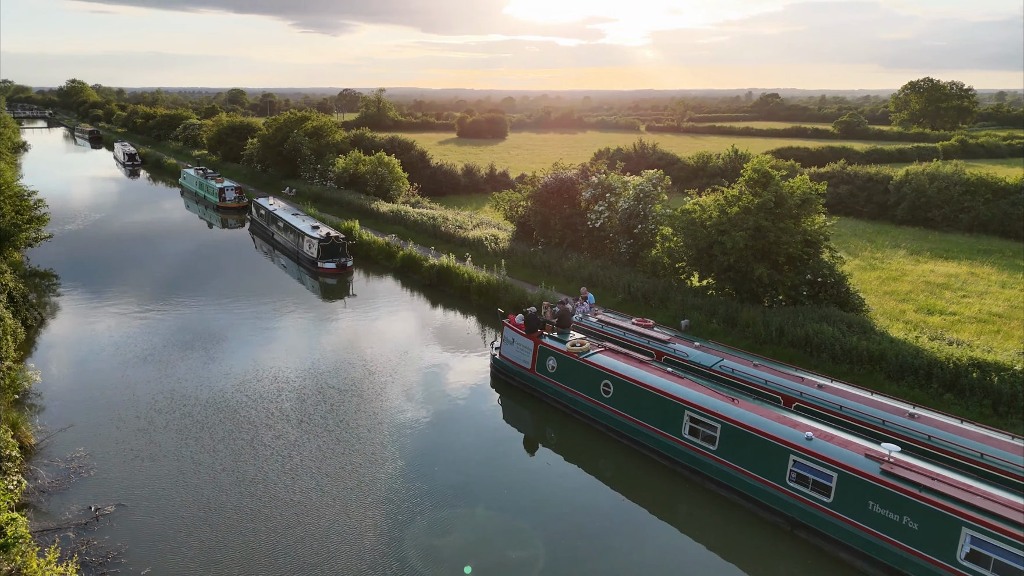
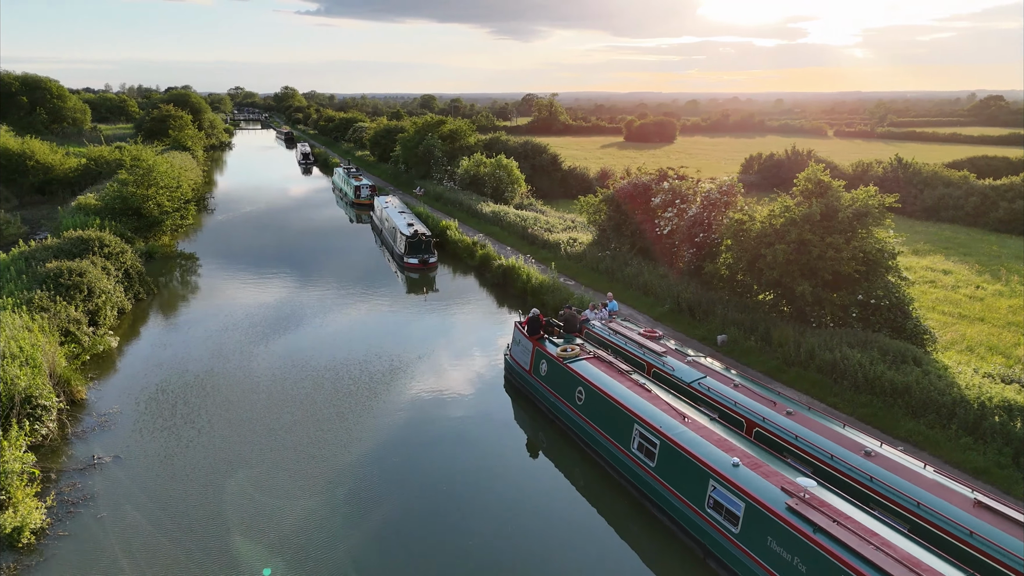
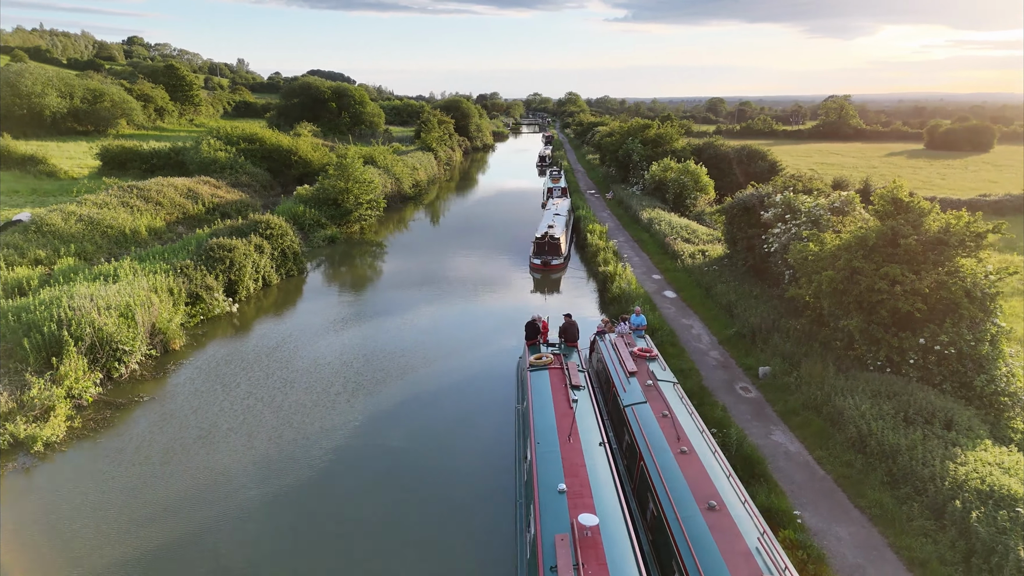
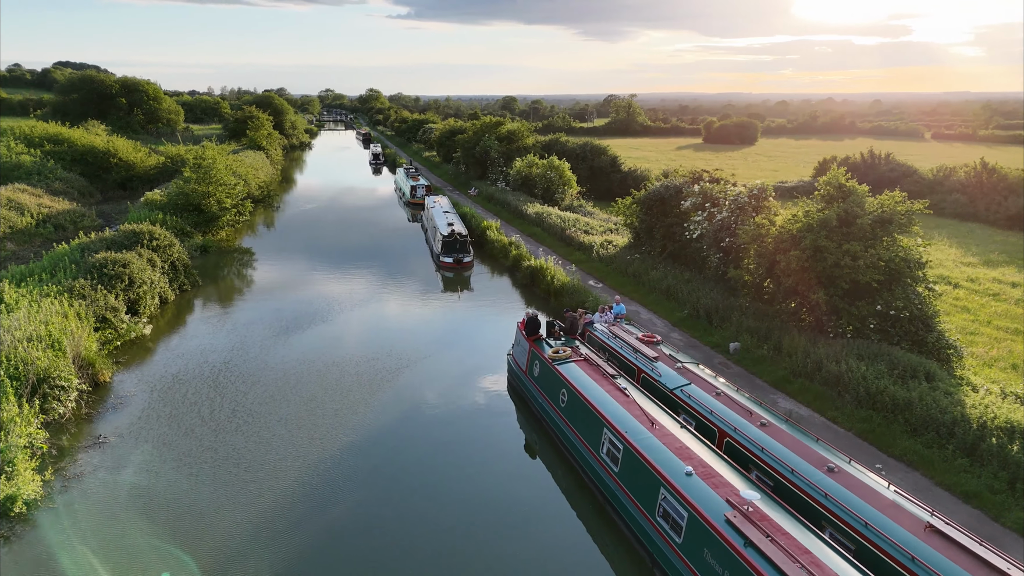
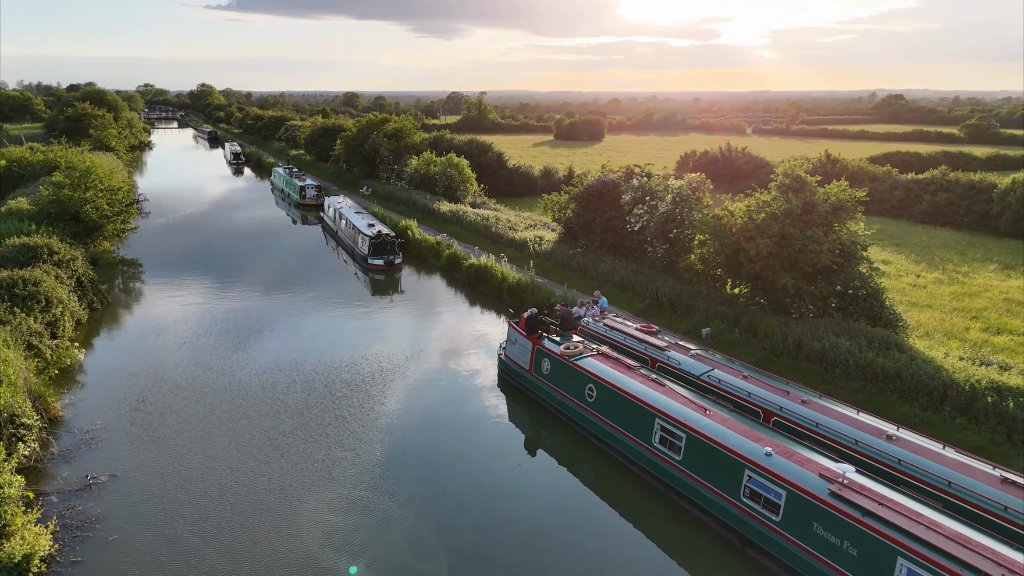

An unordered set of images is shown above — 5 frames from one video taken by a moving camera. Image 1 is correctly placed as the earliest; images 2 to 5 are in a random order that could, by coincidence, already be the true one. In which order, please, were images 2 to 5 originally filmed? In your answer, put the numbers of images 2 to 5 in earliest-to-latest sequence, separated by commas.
5, 2, 4, 3
